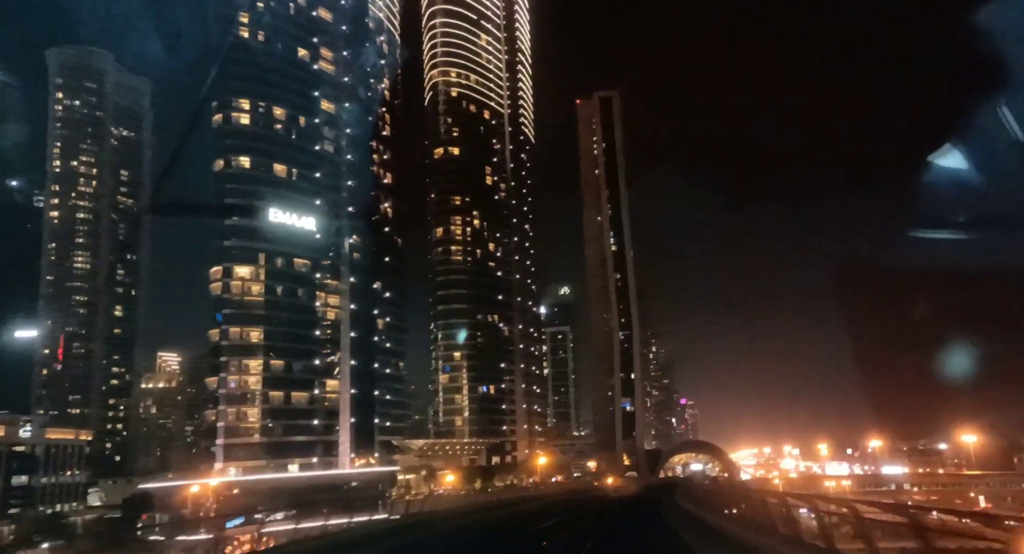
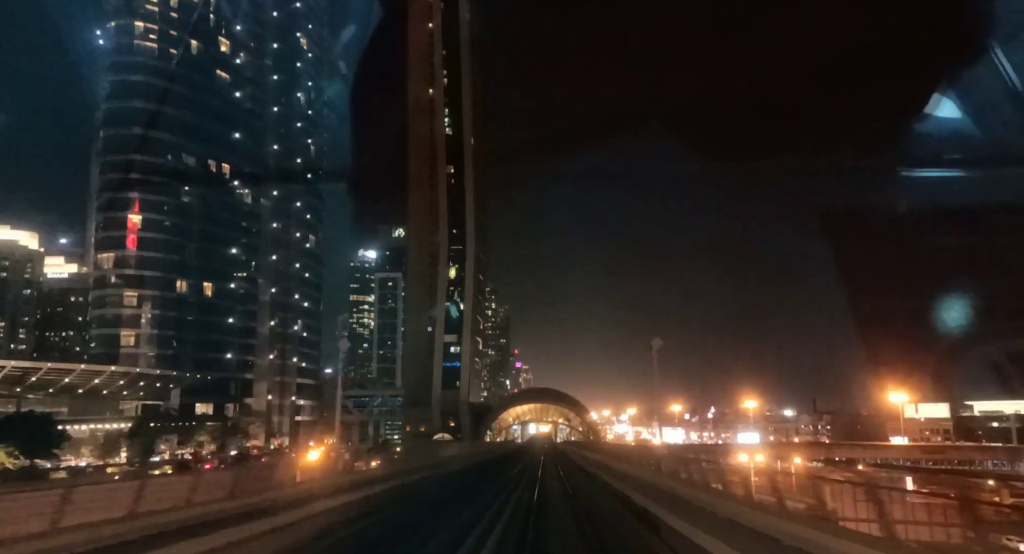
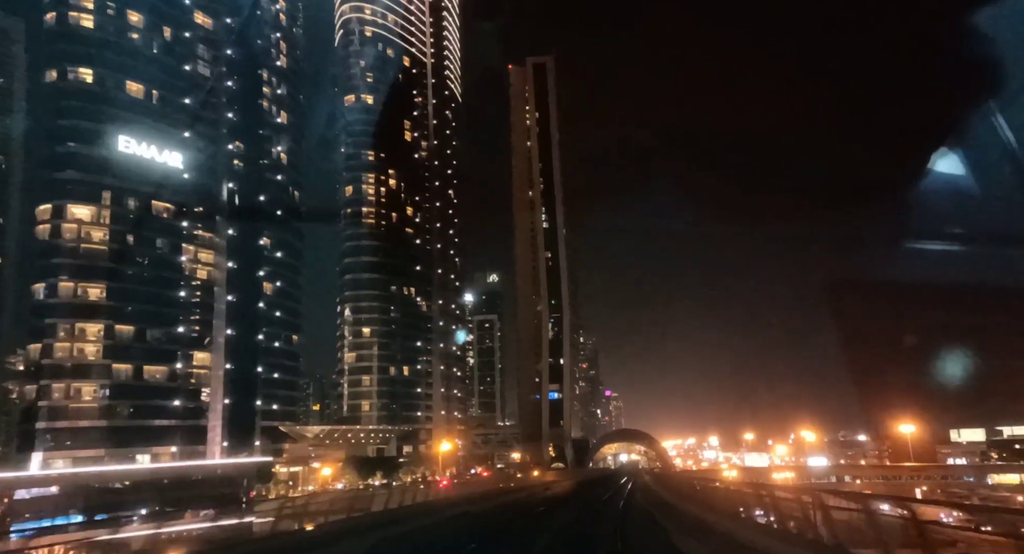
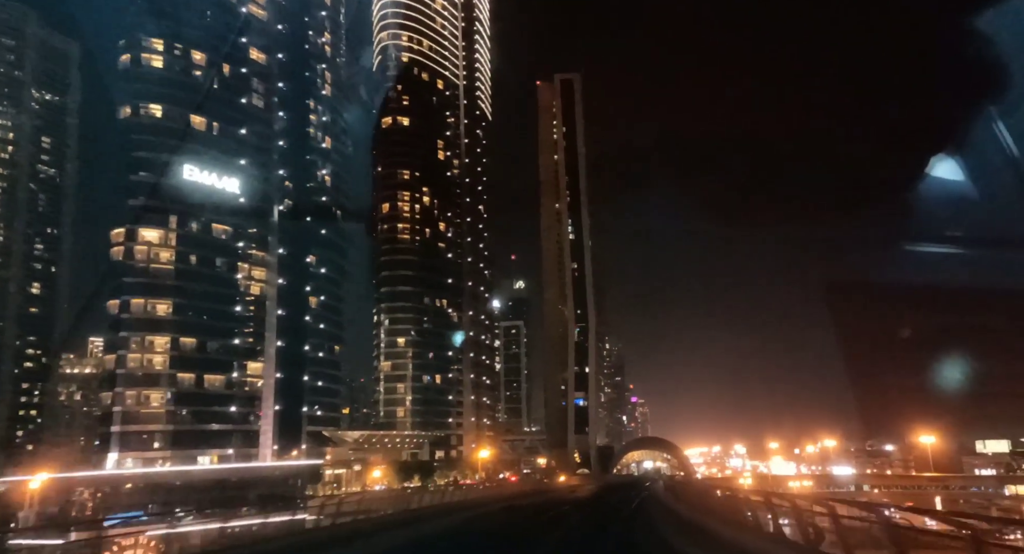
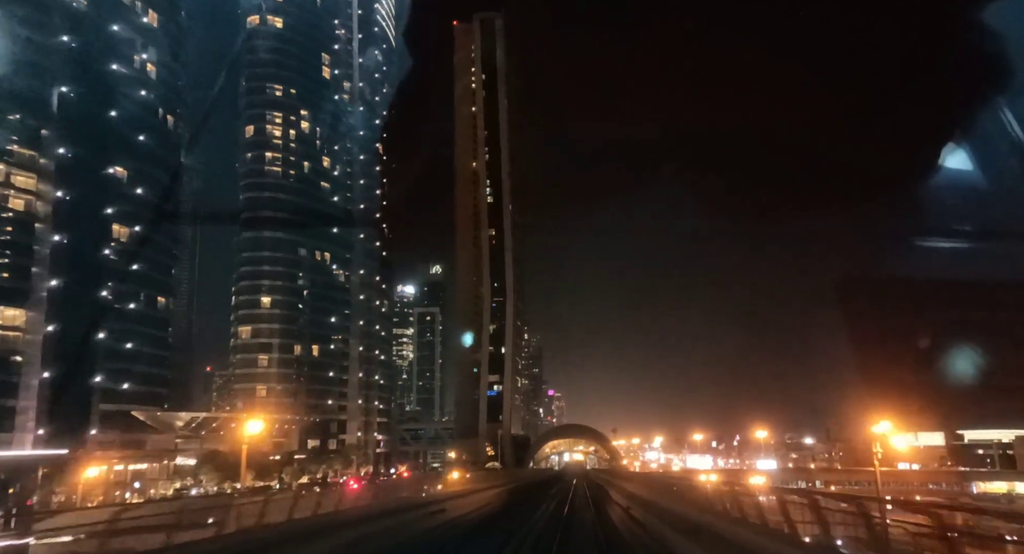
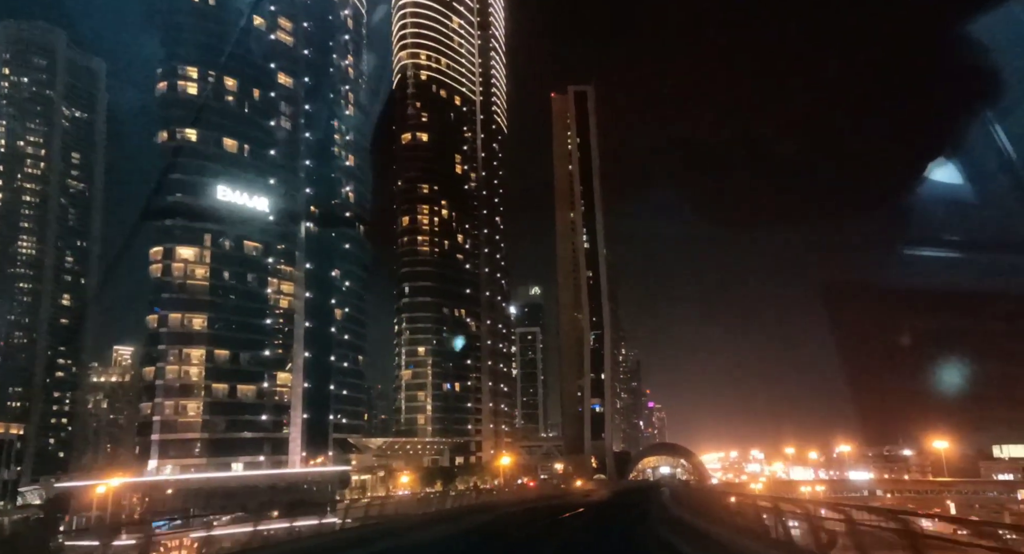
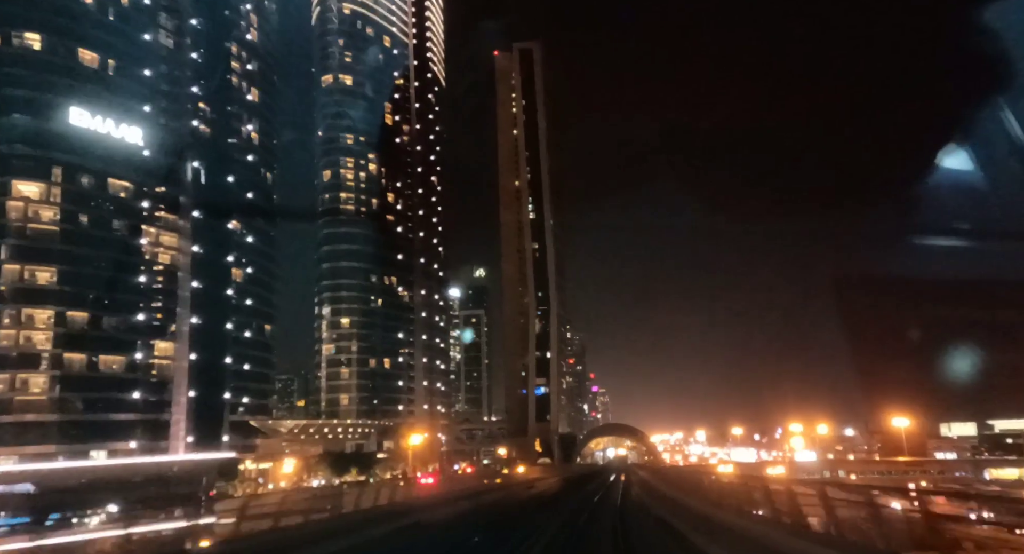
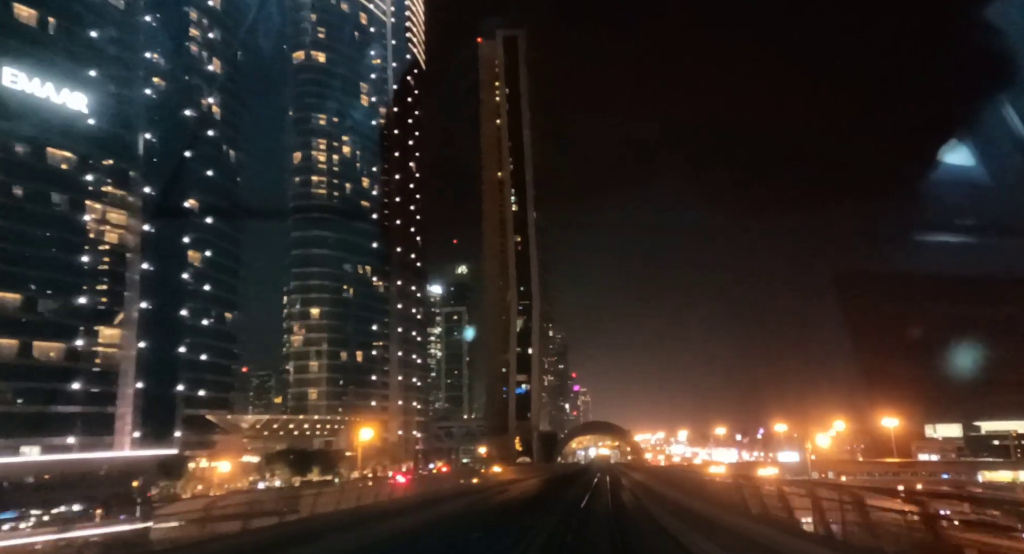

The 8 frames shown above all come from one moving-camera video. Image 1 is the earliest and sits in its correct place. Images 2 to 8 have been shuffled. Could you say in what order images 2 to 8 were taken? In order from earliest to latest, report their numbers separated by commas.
6, 4, 3, 7, 8, 5, 2
